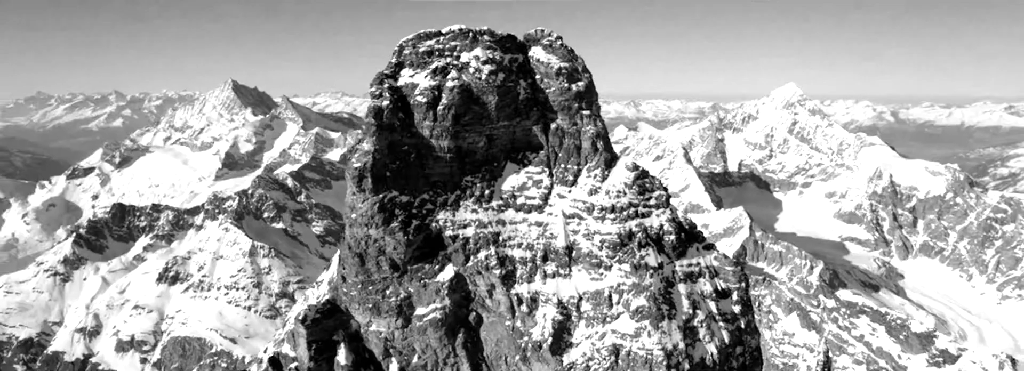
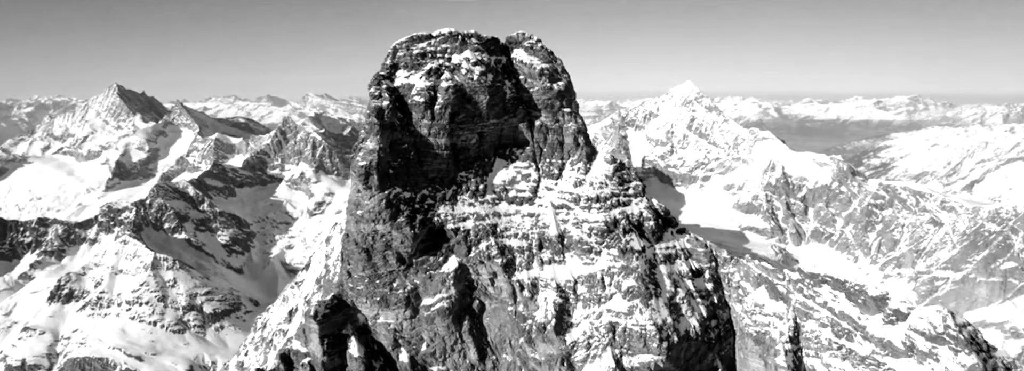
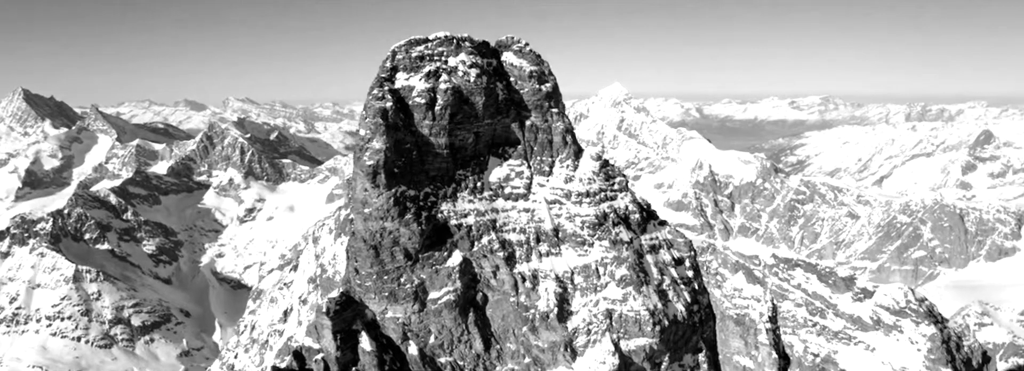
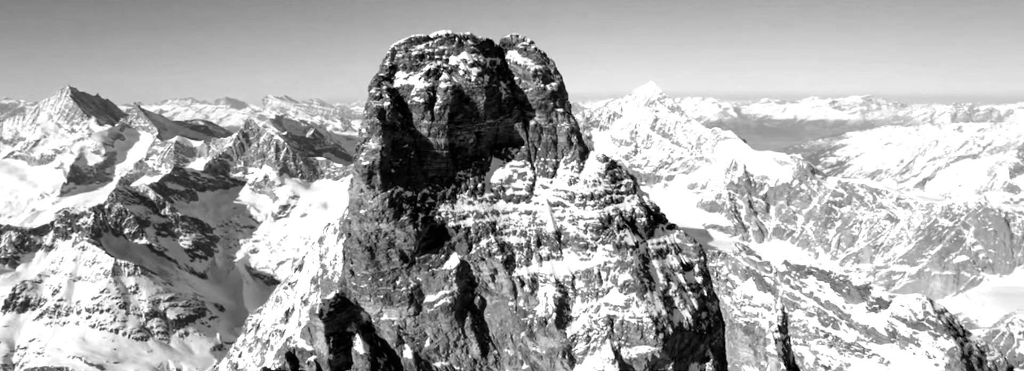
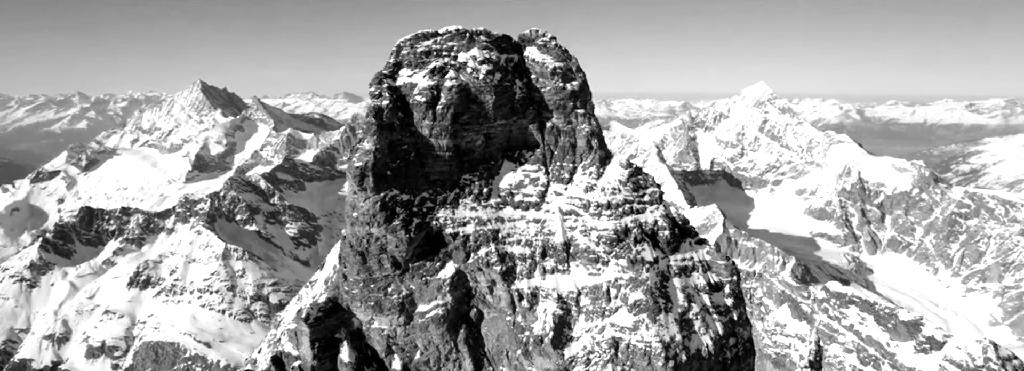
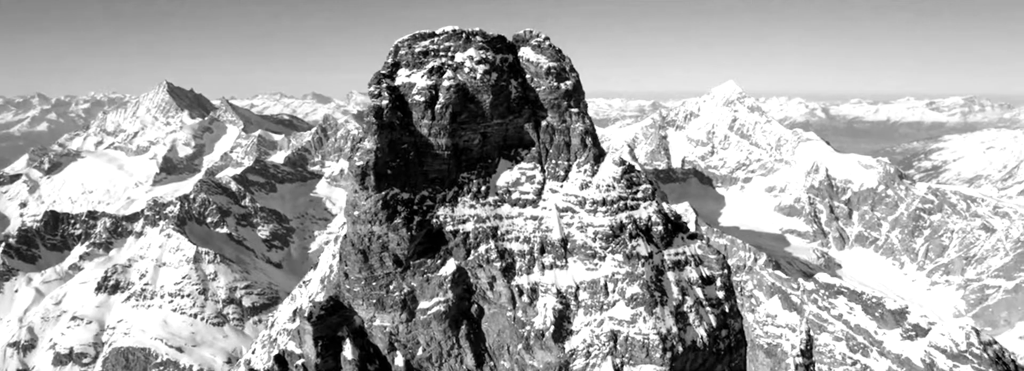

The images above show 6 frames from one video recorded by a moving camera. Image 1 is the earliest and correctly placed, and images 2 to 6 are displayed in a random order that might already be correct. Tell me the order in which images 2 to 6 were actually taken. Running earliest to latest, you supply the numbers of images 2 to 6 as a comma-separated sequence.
5, 6, 2, 4, 3
